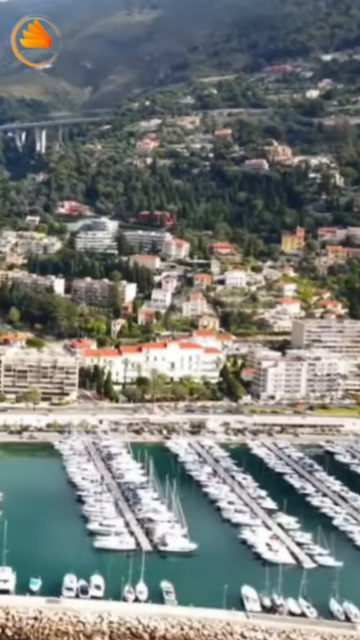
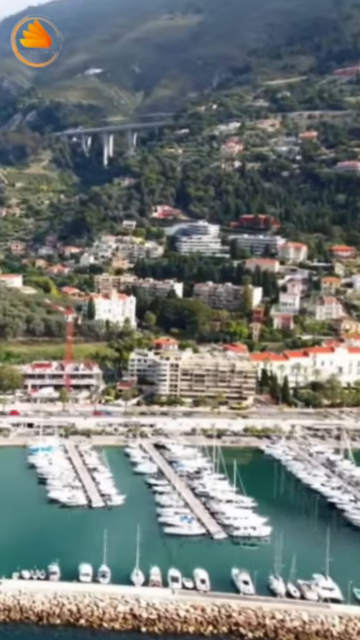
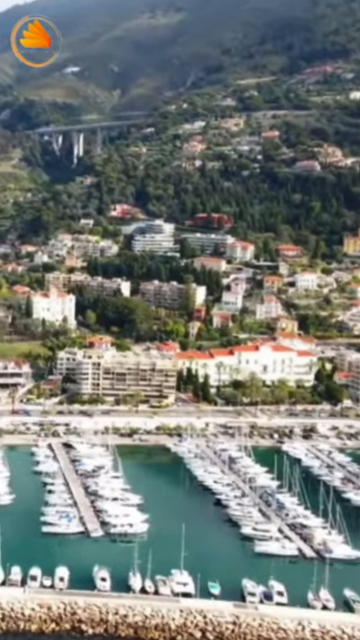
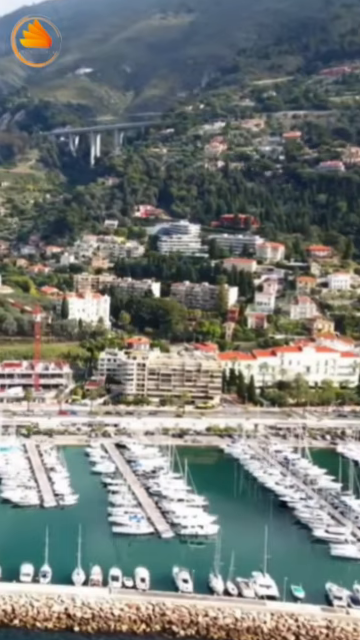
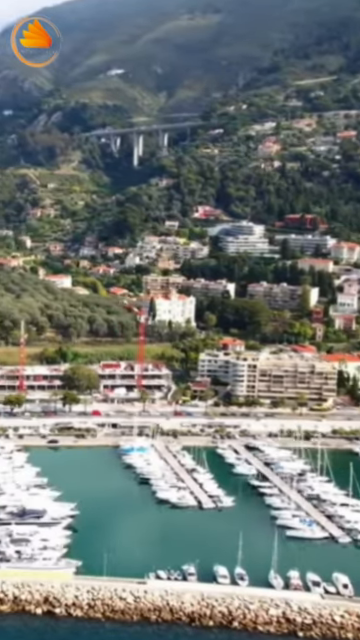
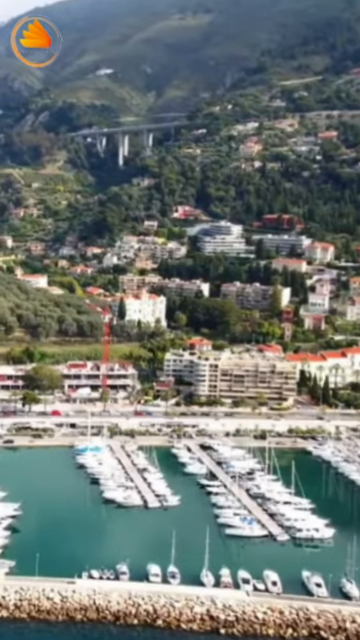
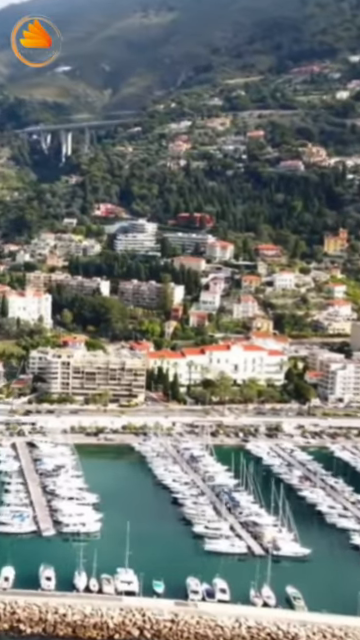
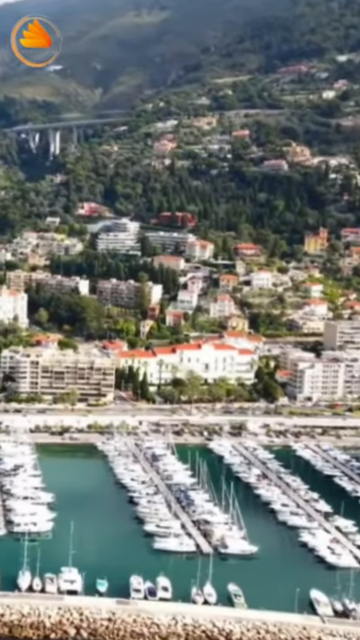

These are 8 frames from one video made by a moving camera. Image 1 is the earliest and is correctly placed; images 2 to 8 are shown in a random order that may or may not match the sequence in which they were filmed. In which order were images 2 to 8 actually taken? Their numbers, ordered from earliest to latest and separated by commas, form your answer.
8, 7, 3, 4, 2, 6, 5
